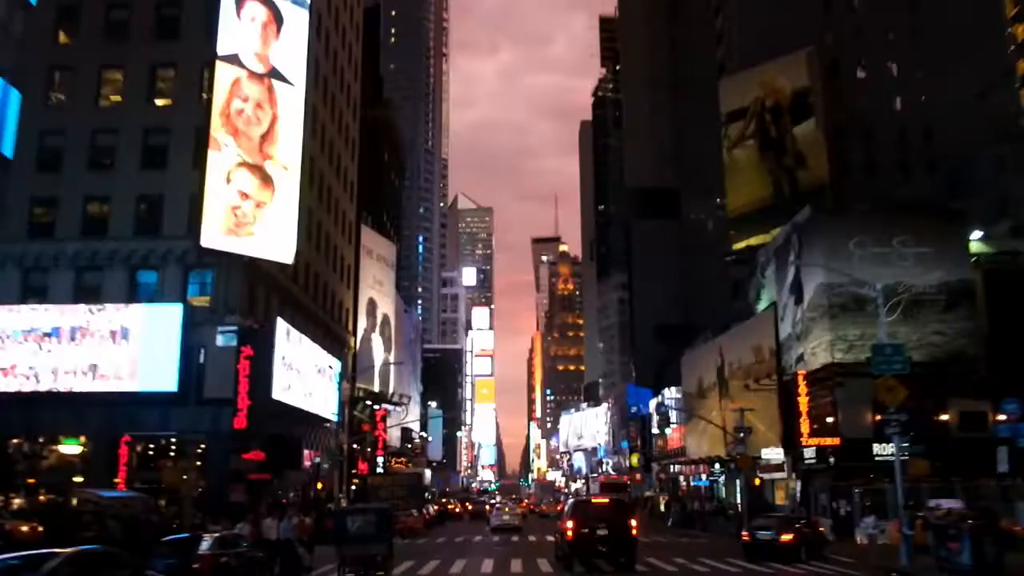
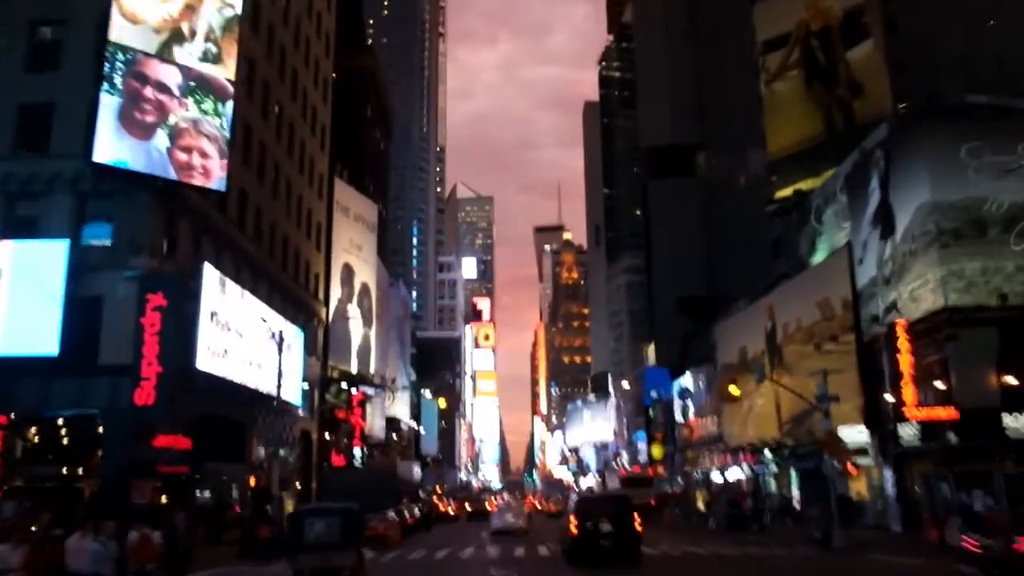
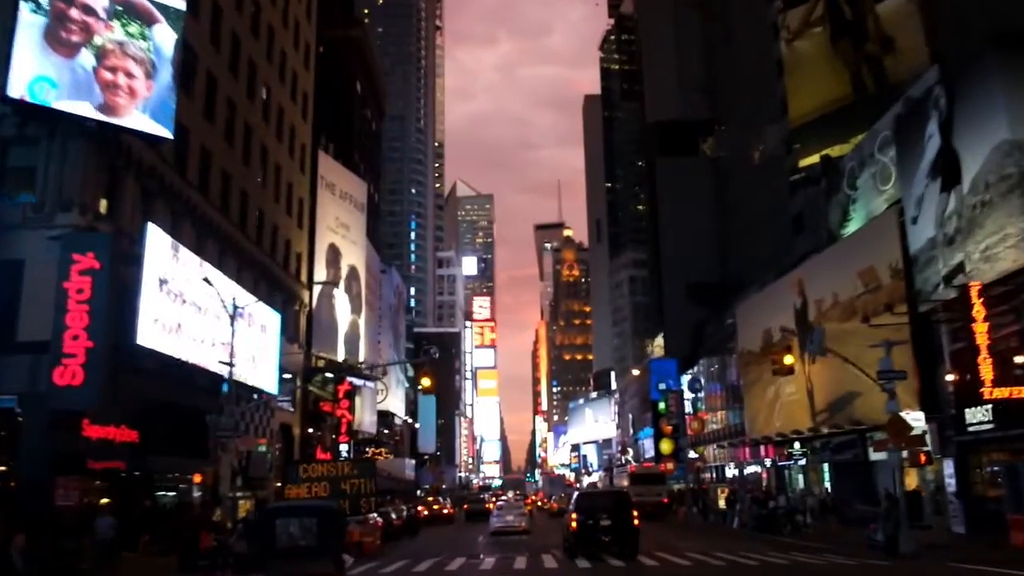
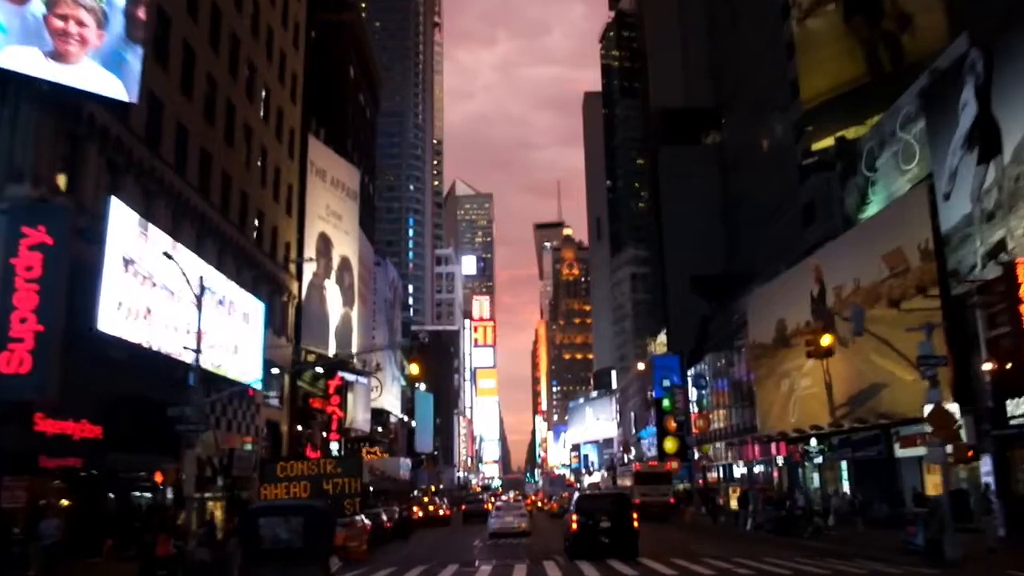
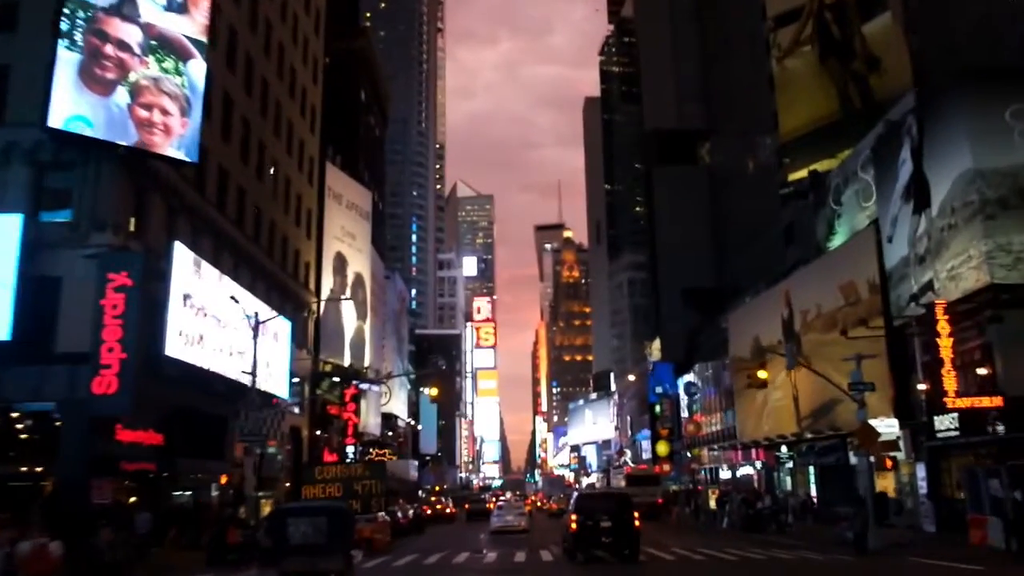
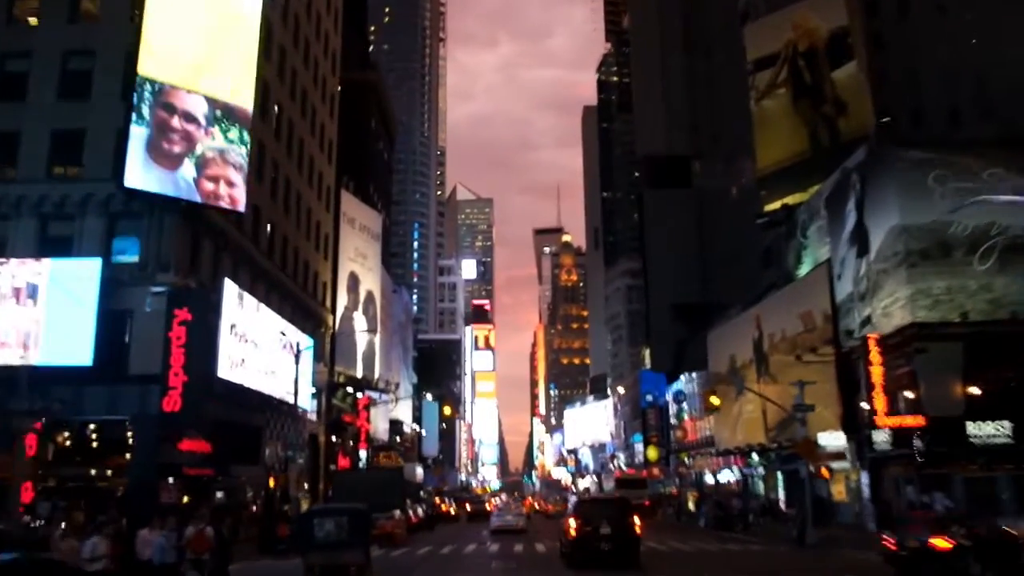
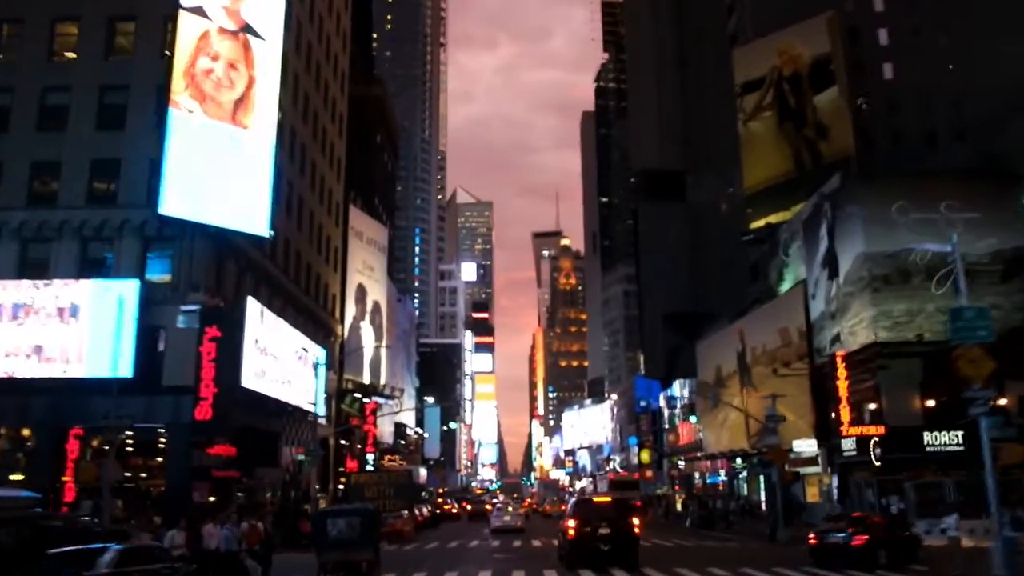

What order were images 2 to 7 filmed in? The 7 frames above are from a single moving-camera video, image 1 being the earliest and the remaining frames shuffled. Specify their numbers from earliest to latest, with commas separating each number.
7, 6, 2, 5, 3, 4
